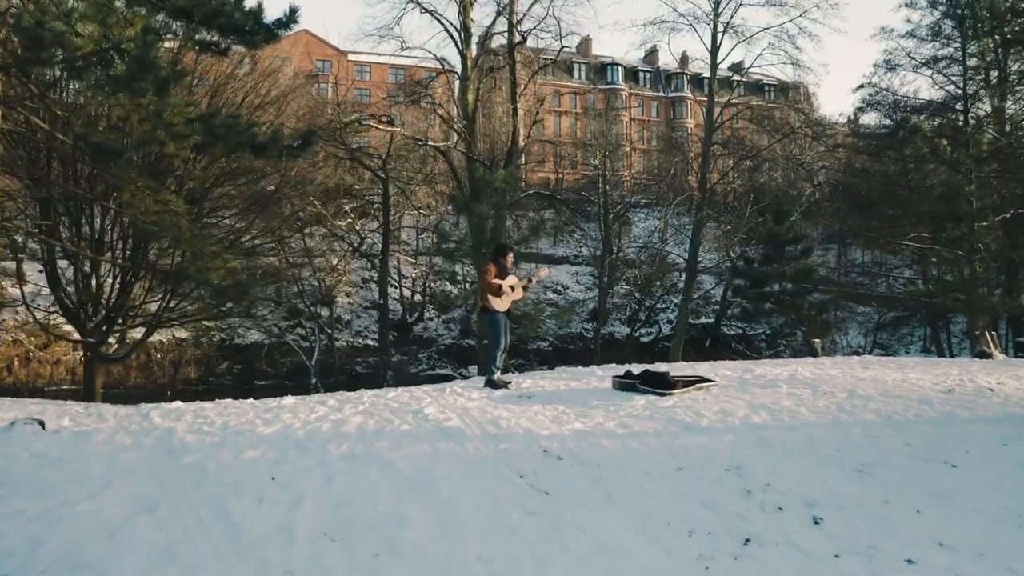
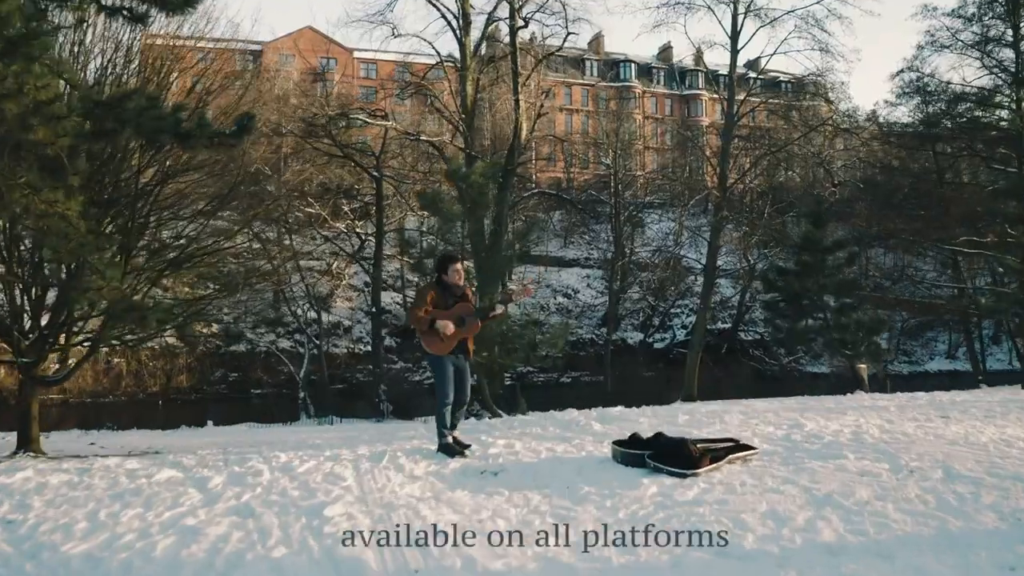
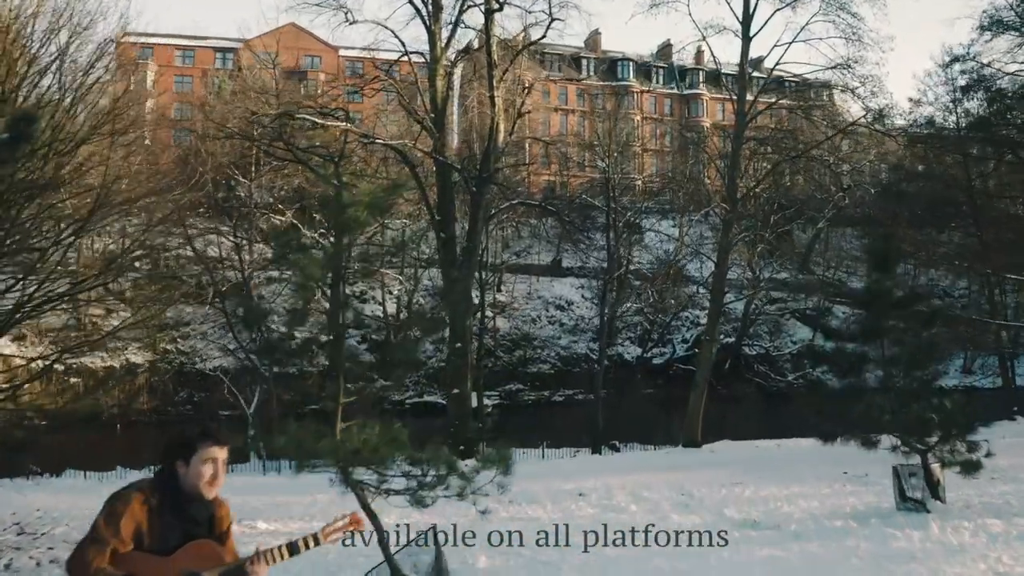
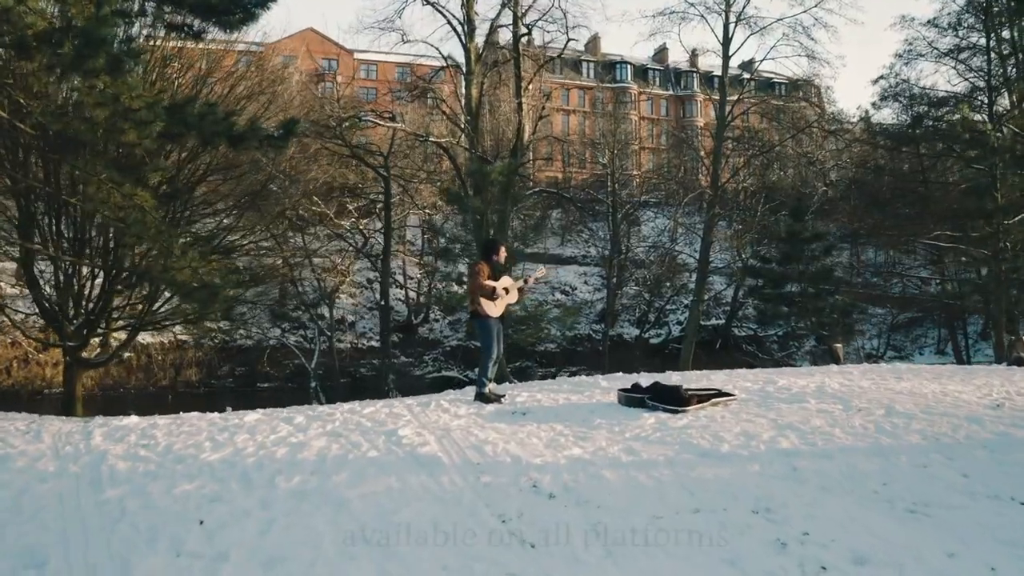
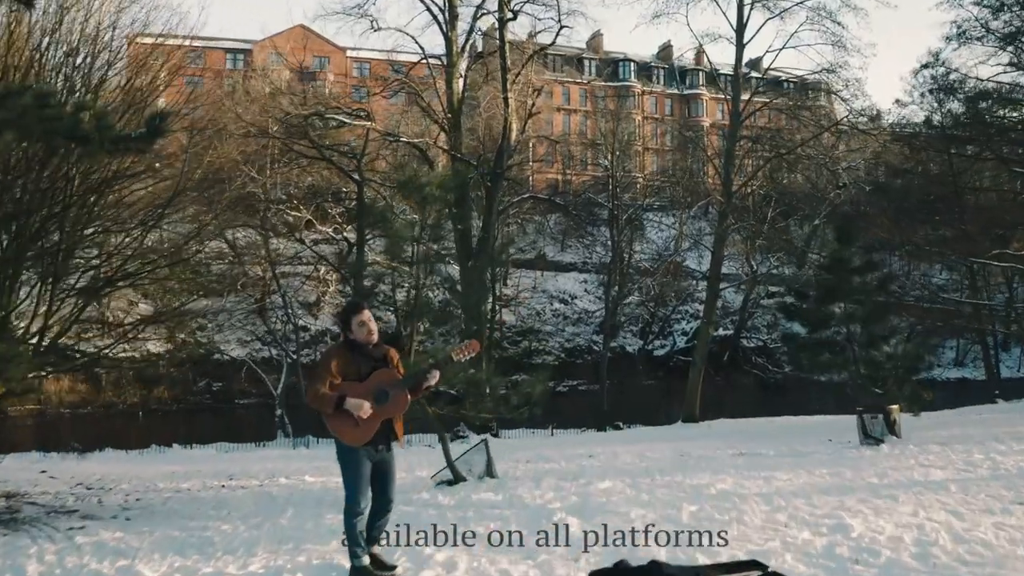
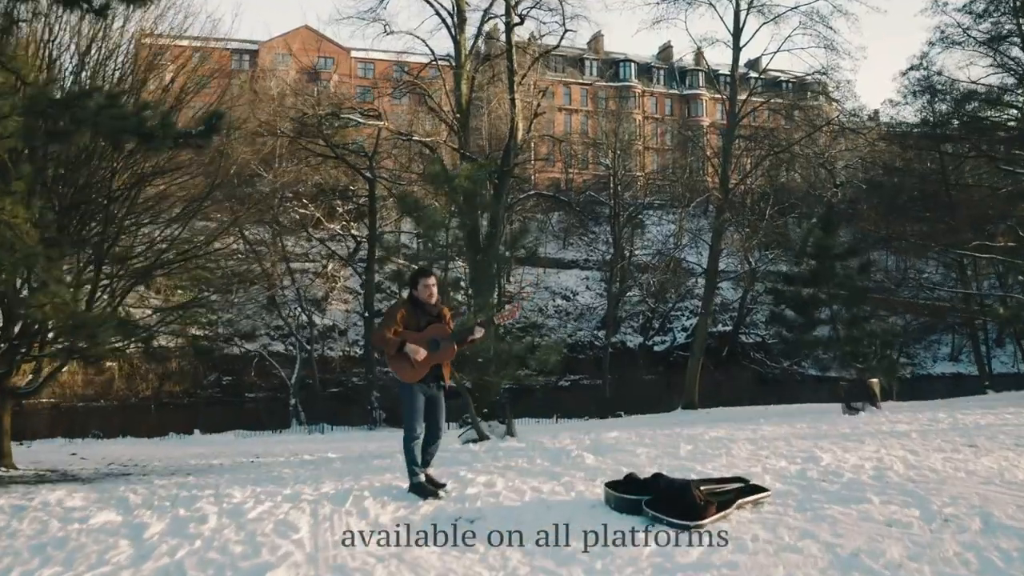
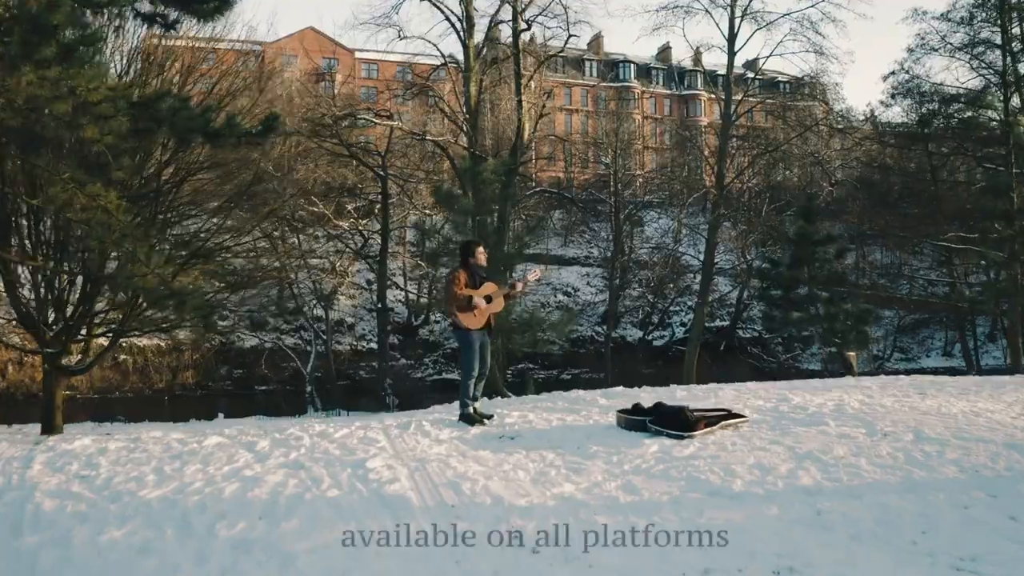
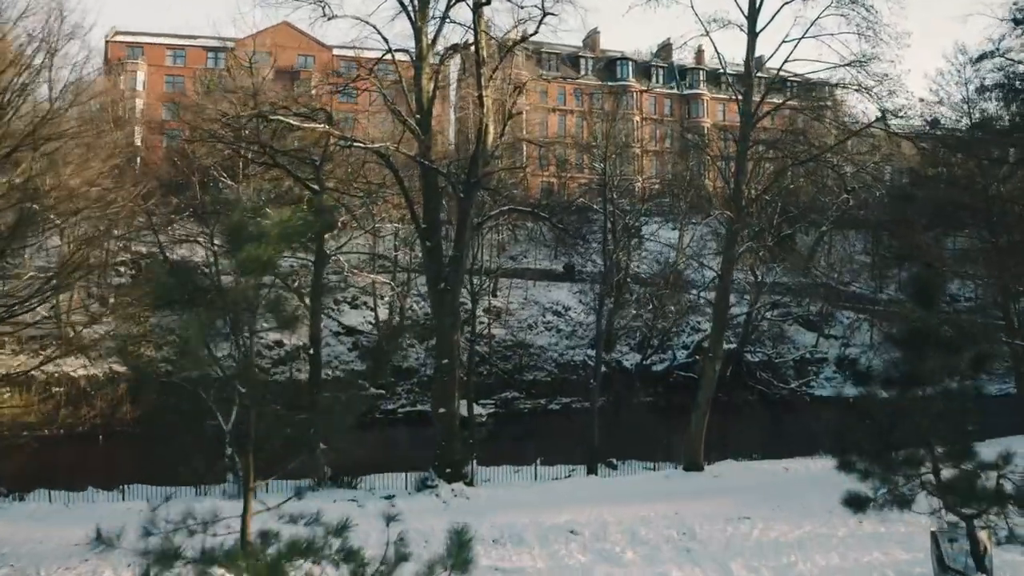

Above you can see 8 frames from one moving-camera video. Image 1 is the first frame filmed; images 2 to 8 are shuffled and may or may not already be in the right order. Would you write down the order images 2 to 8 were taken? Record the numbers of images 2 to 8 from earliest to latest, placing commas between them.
4, 7, 2, 6, 5, 3, 8
